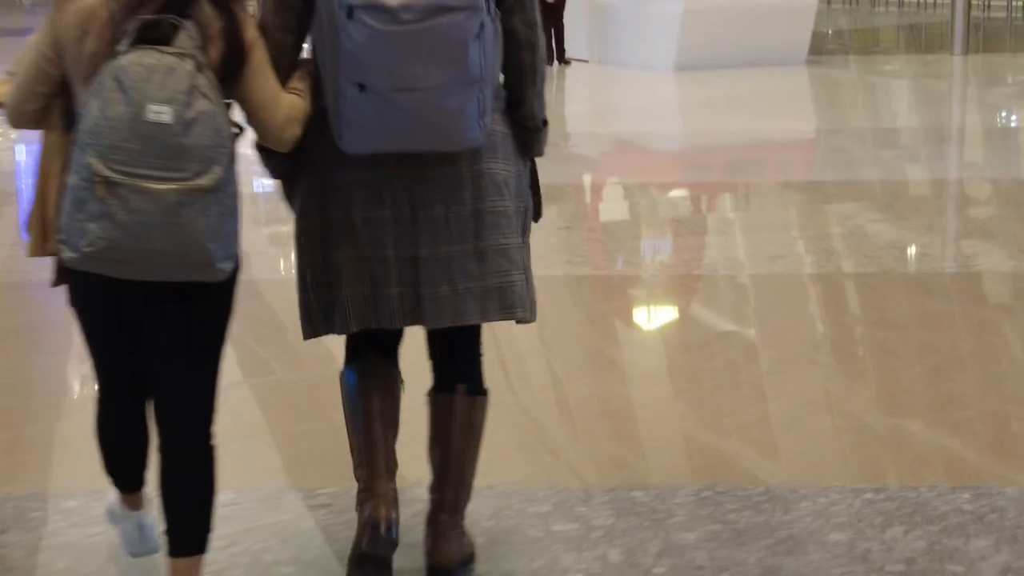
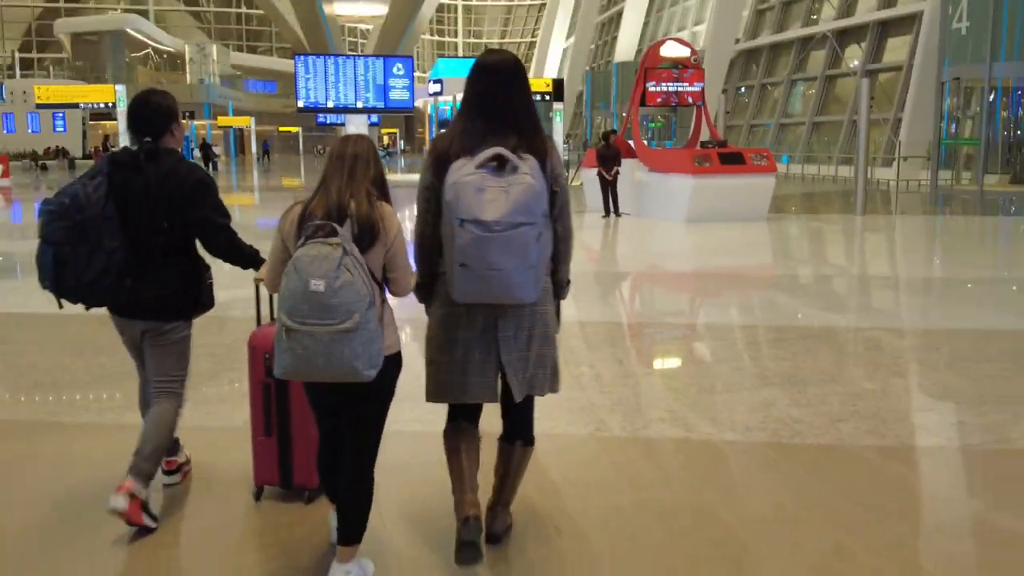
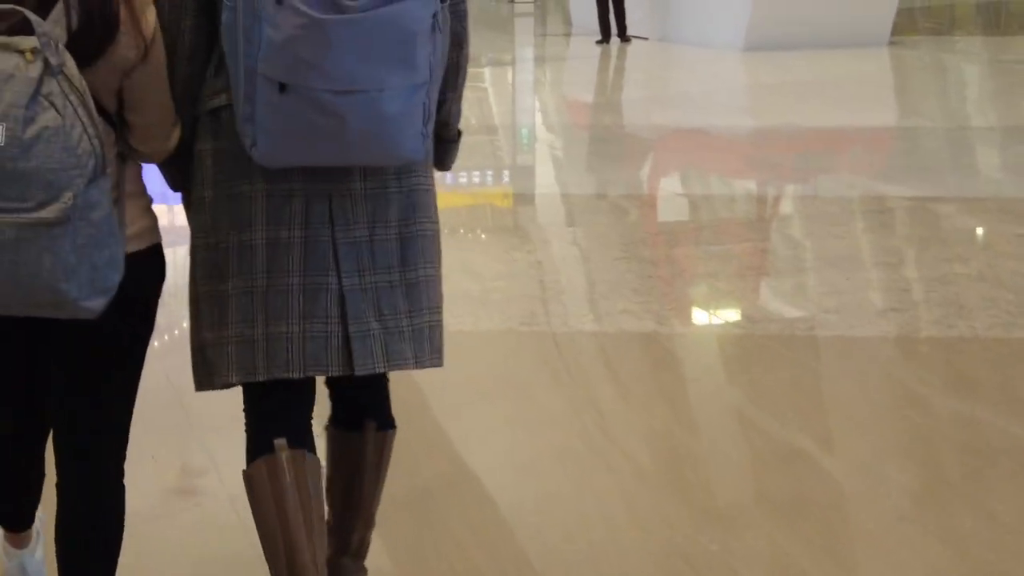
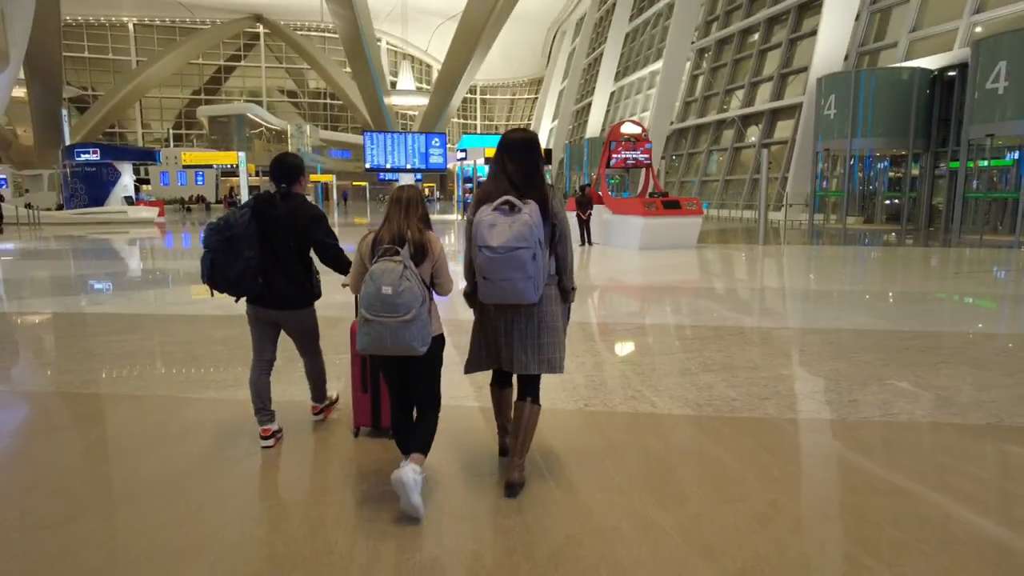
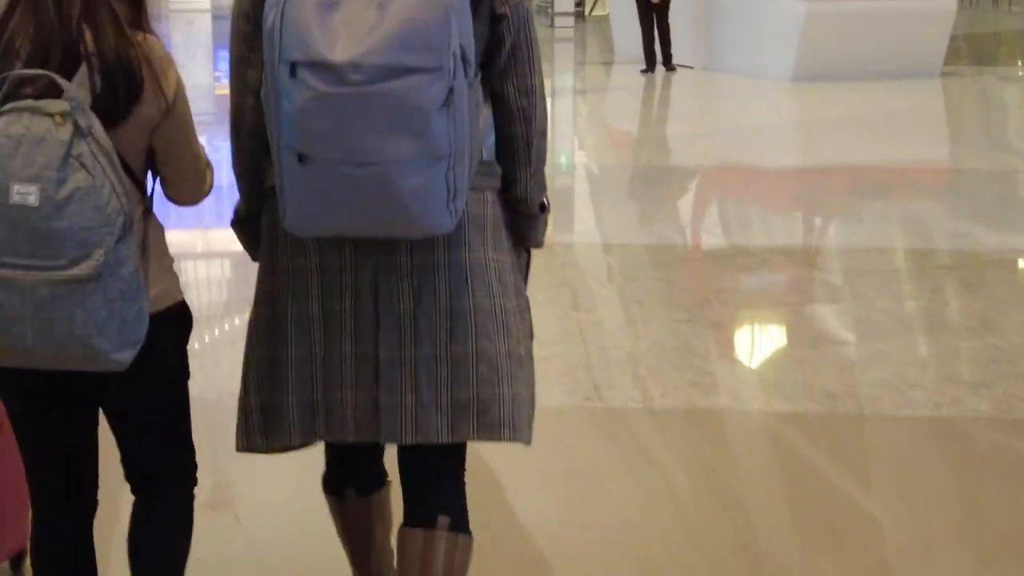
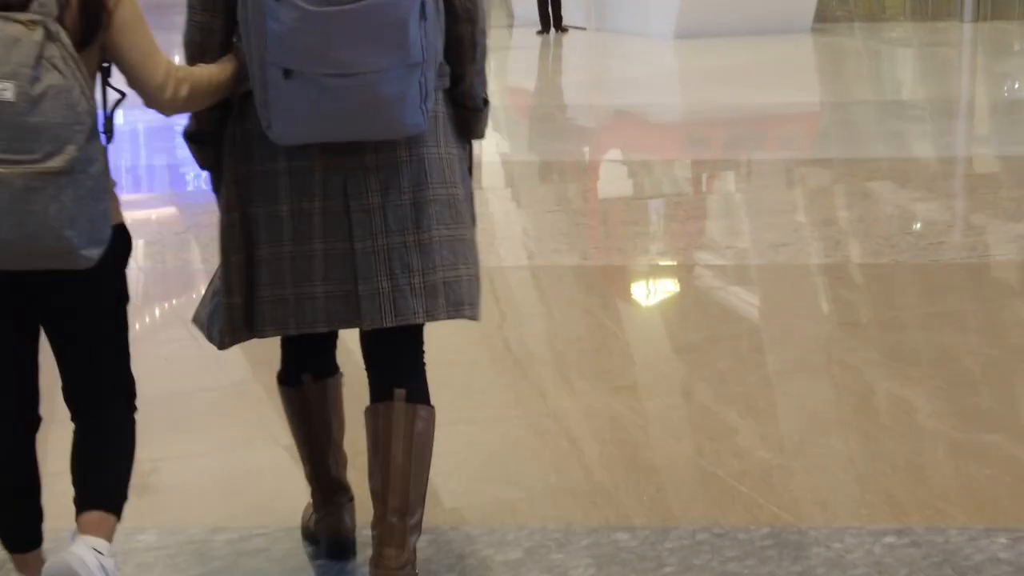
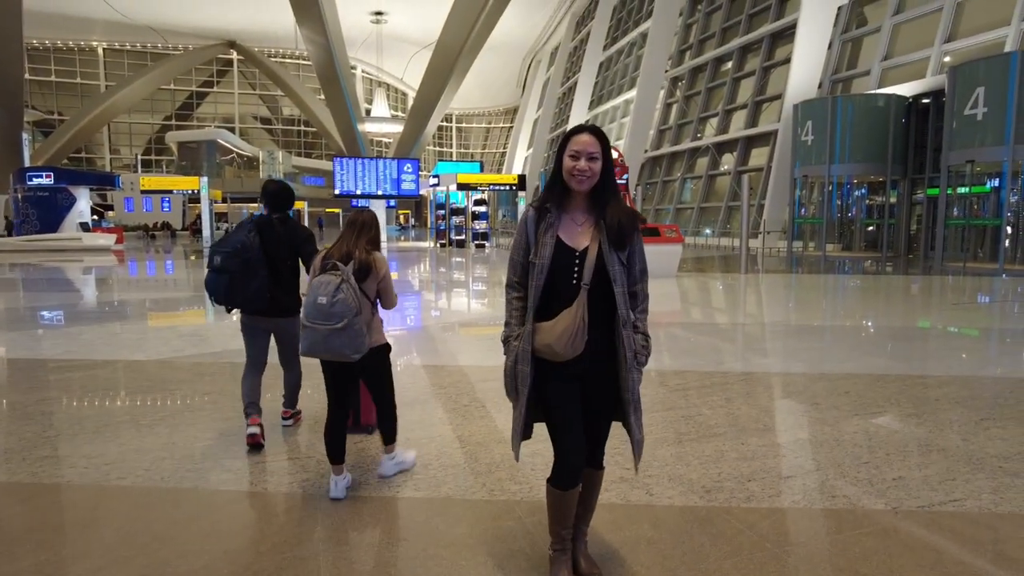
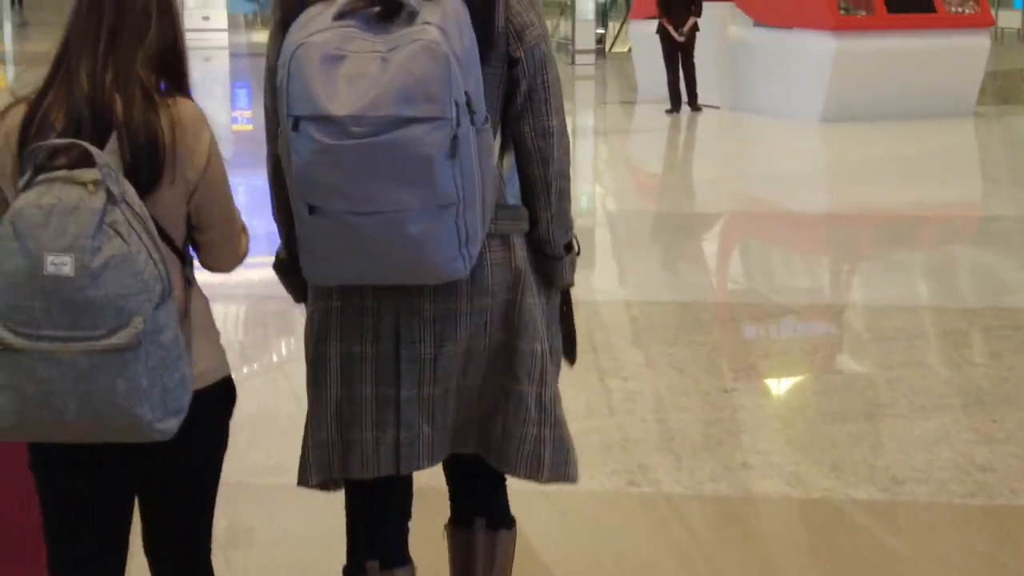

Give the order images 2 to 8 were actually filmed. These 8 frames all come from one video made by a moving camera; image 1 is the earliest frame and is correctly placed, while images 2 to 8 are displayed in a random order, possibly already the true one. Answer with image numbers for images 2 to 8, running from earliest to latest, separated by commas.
6, 3, 5, 8, 2, 4, 7
